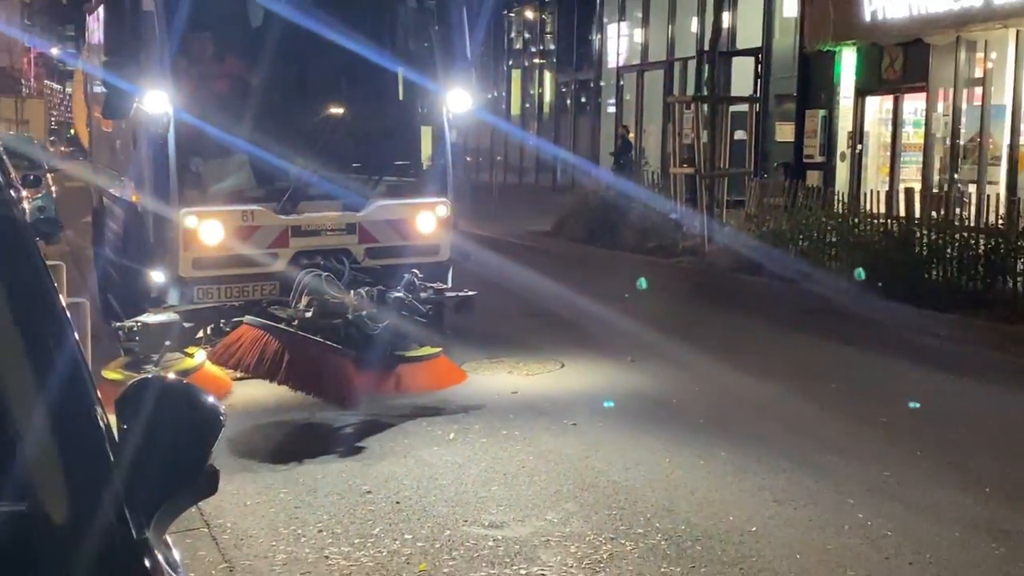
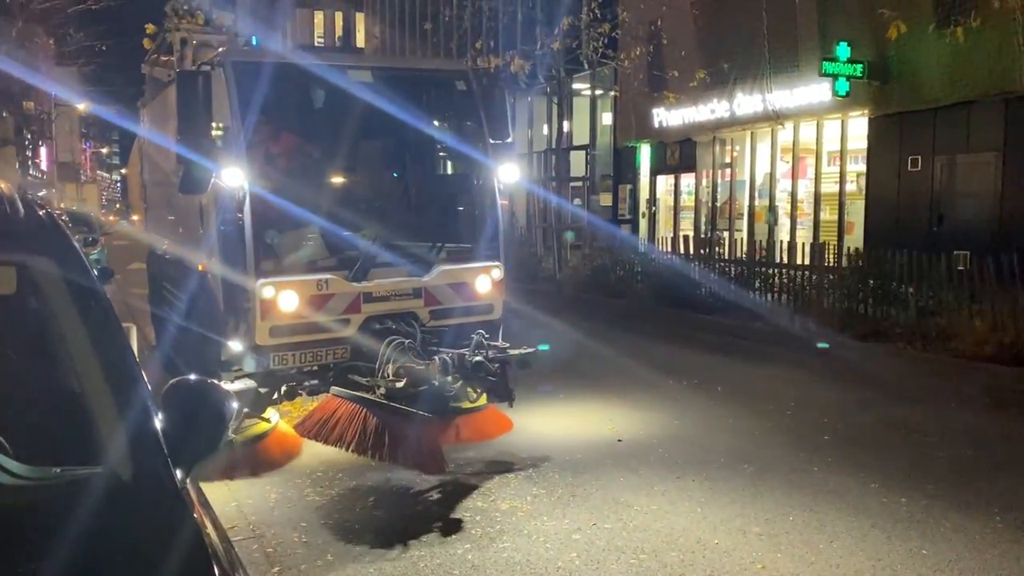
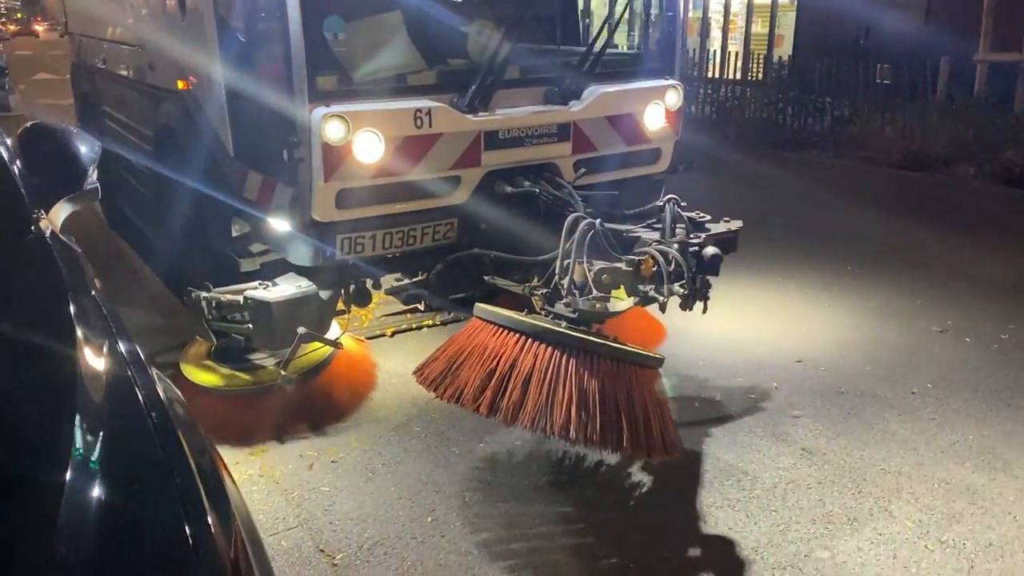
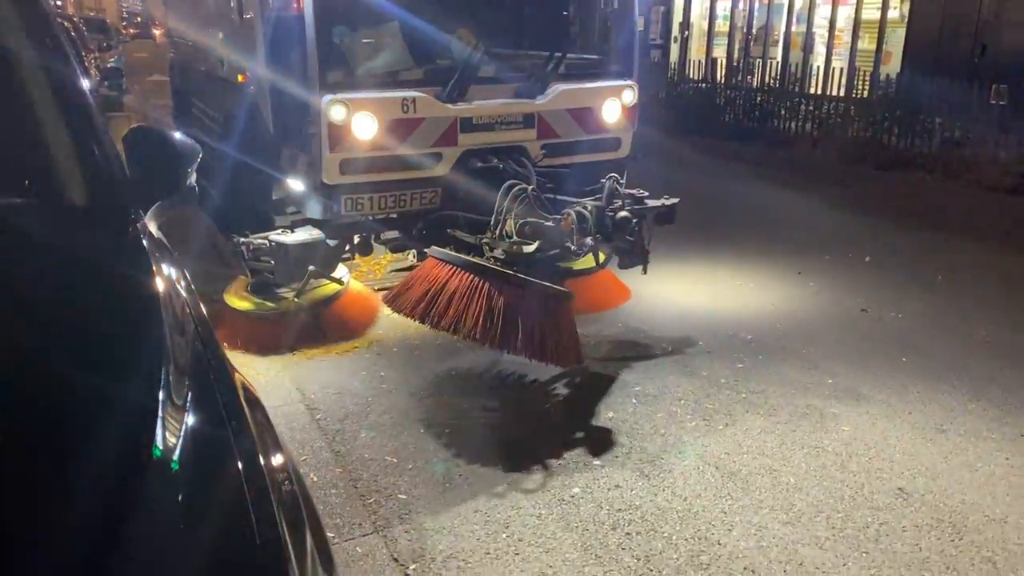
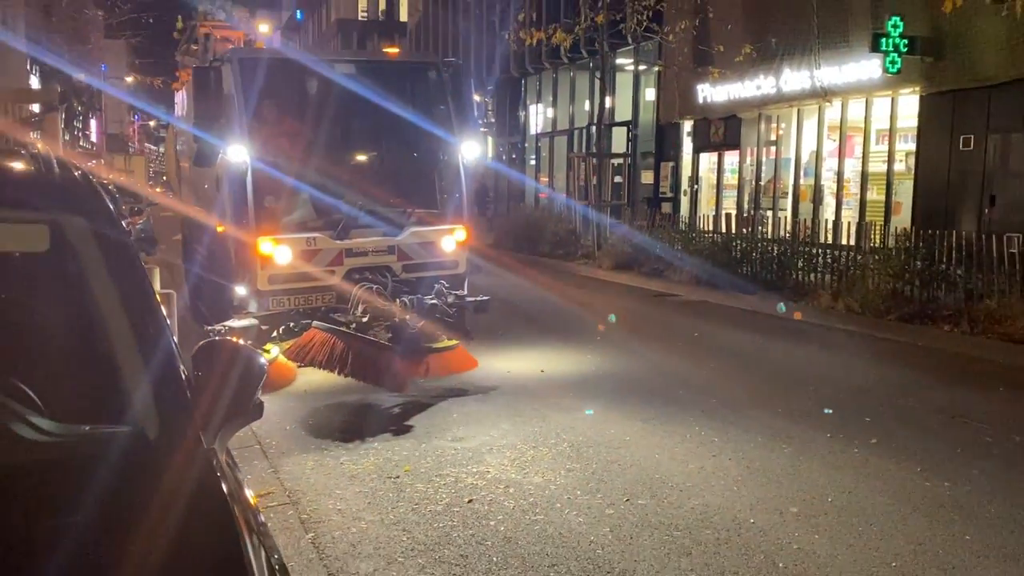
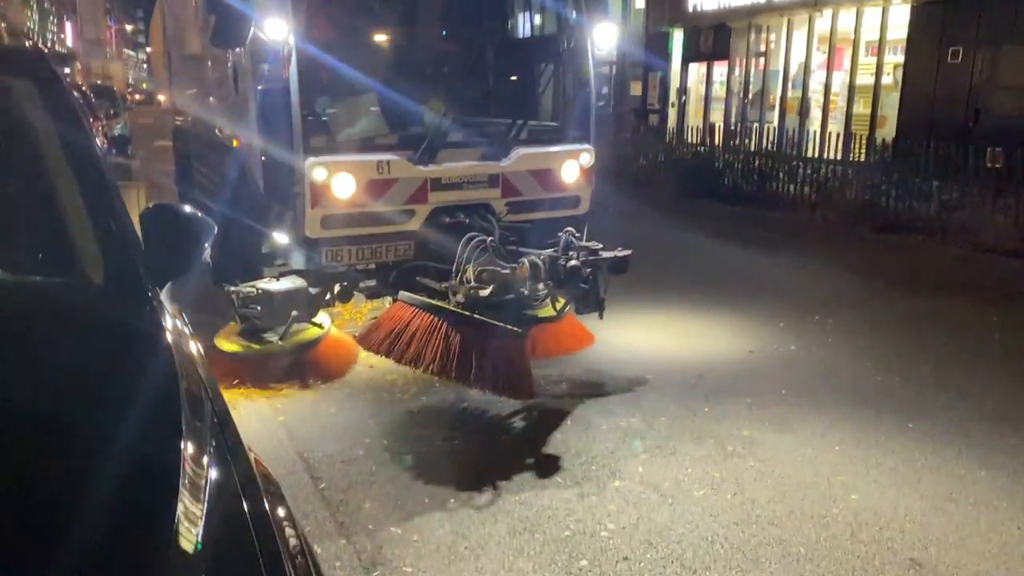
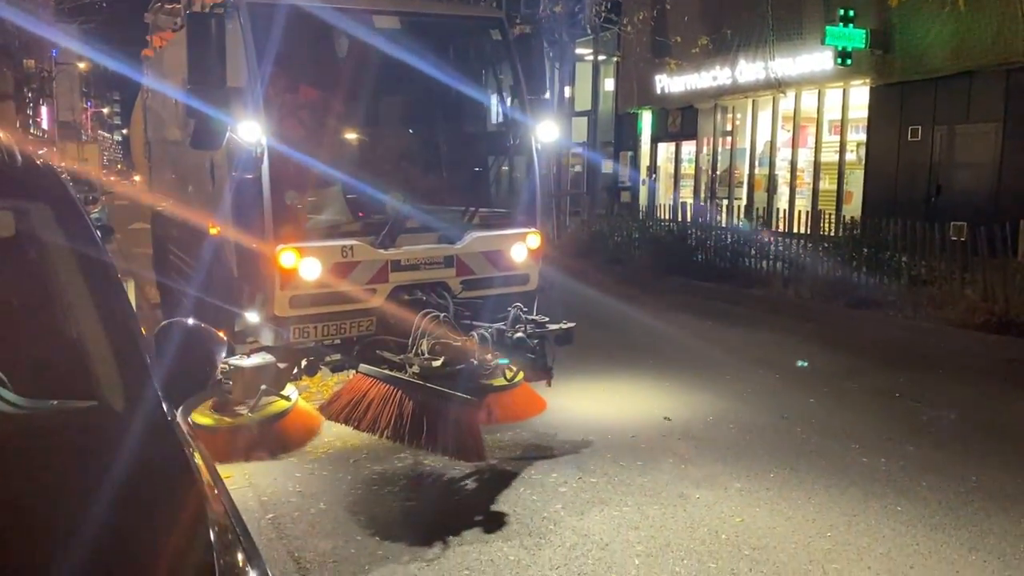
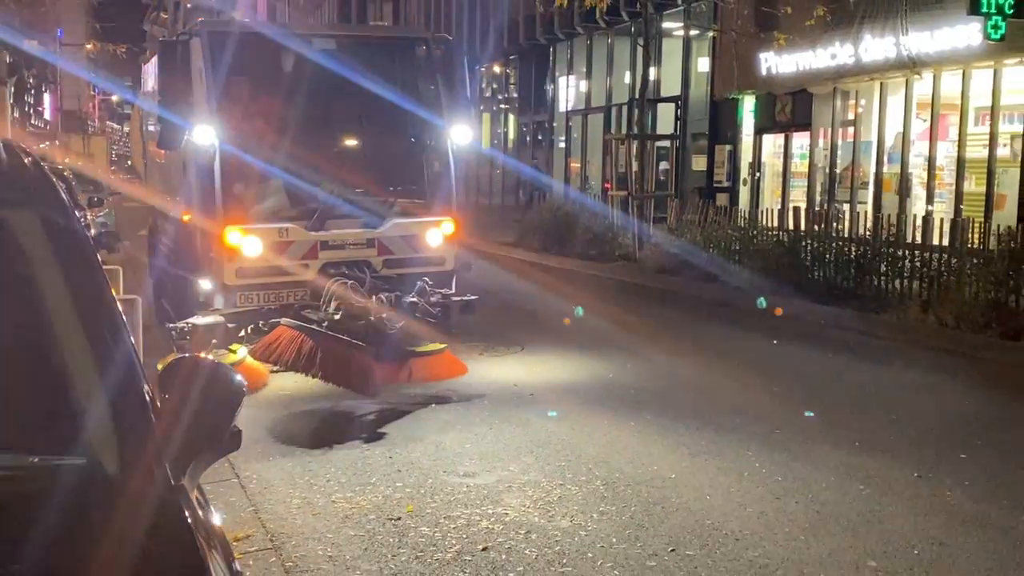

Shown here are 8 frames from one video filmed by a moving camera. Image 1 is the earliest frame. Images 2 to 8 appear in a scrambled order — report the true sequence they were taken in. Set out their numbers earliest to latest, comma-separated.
8, 5, 2, 7, 6, 4, 3
